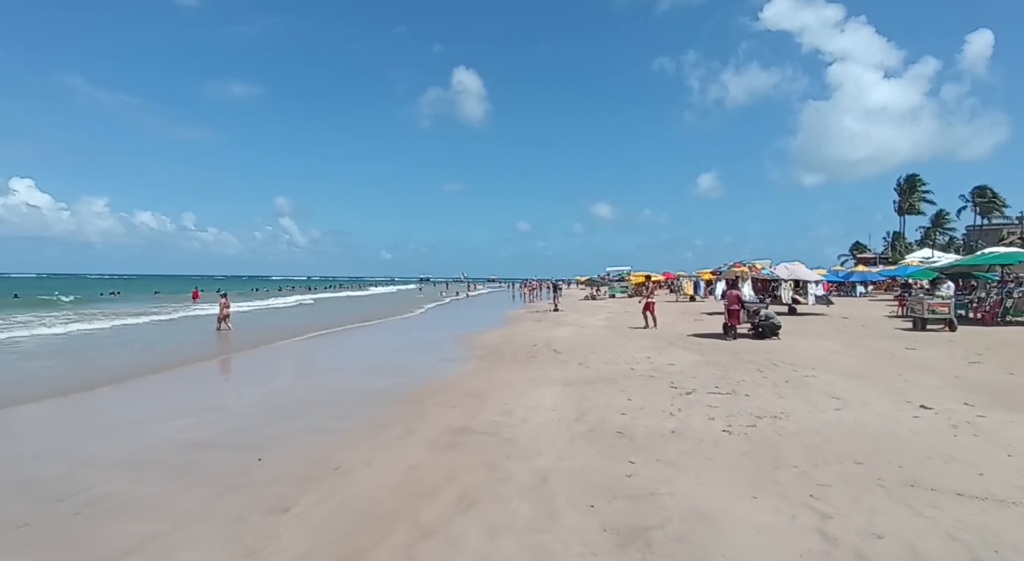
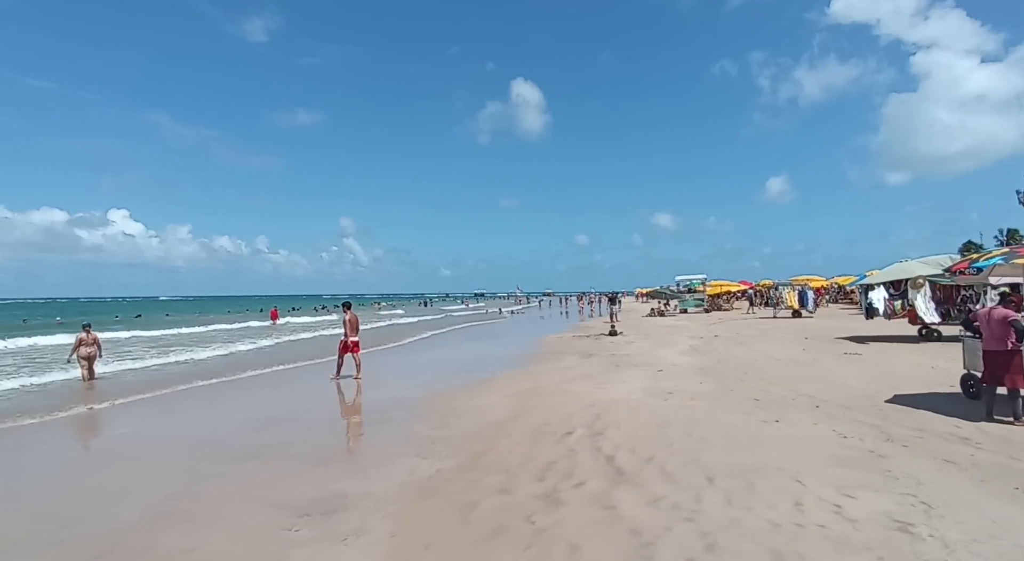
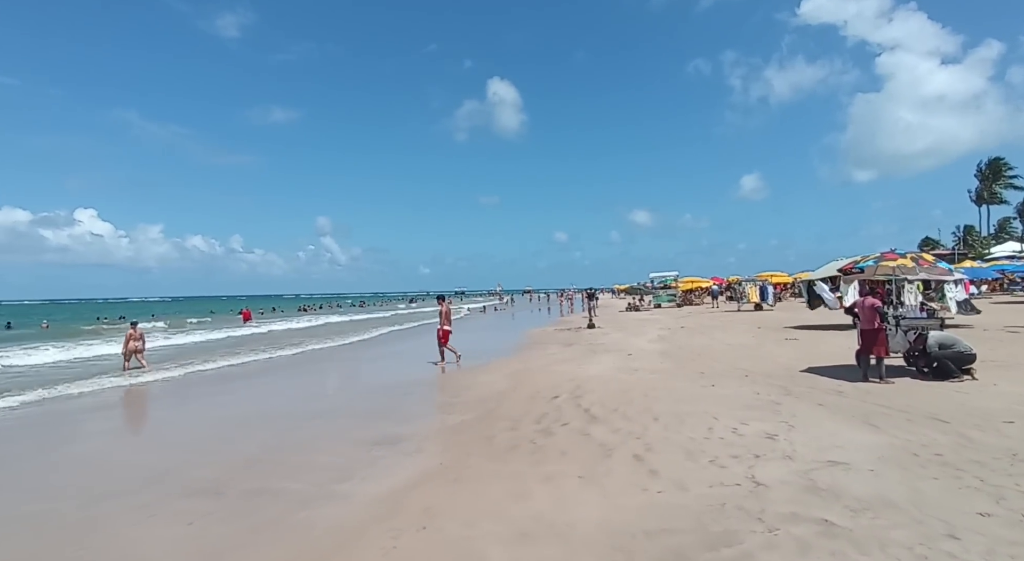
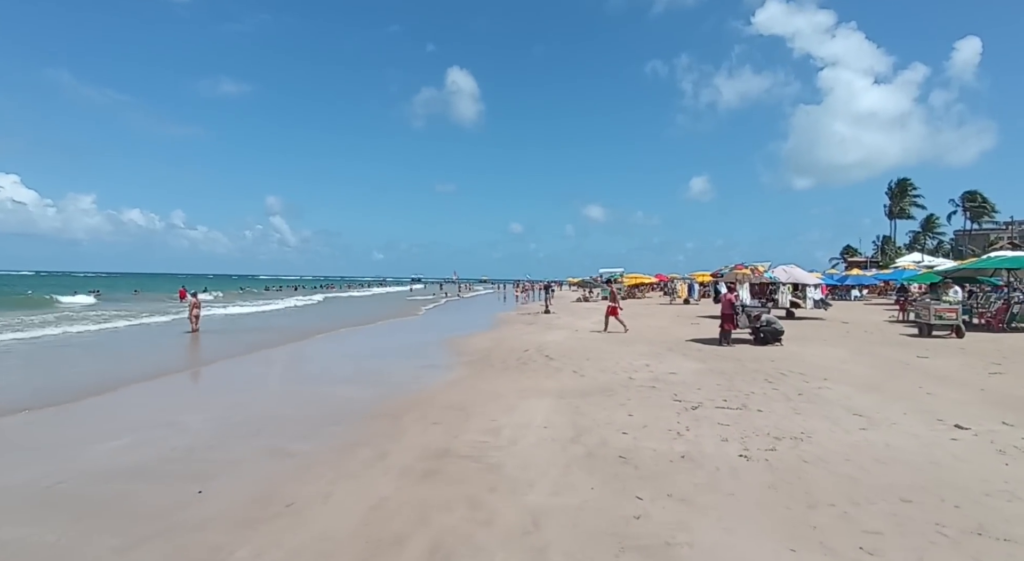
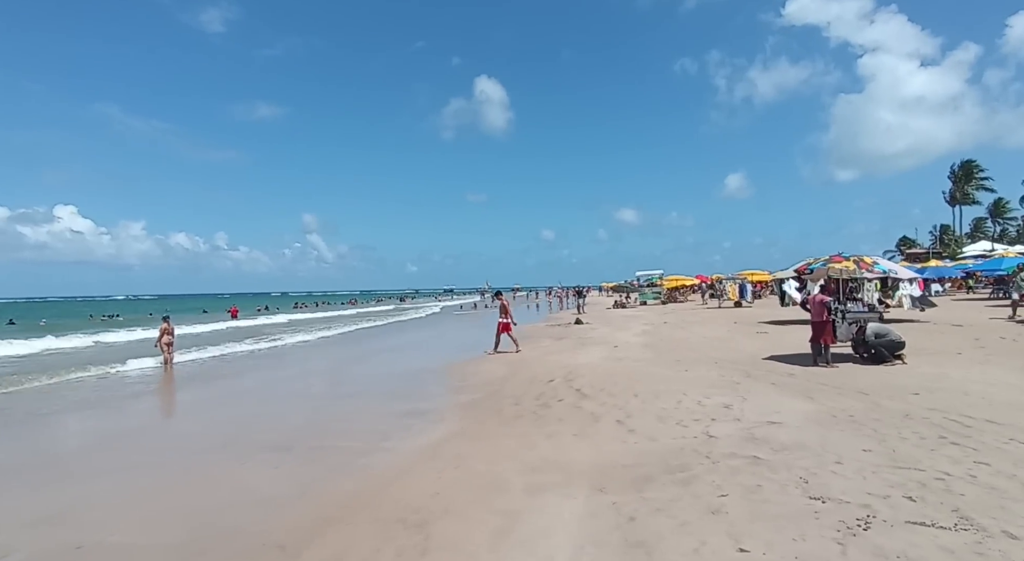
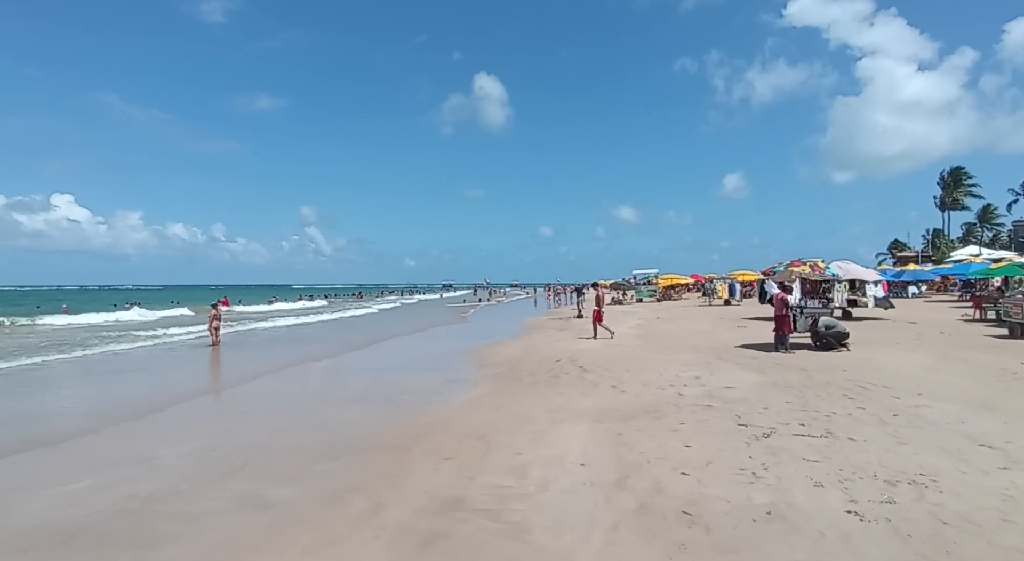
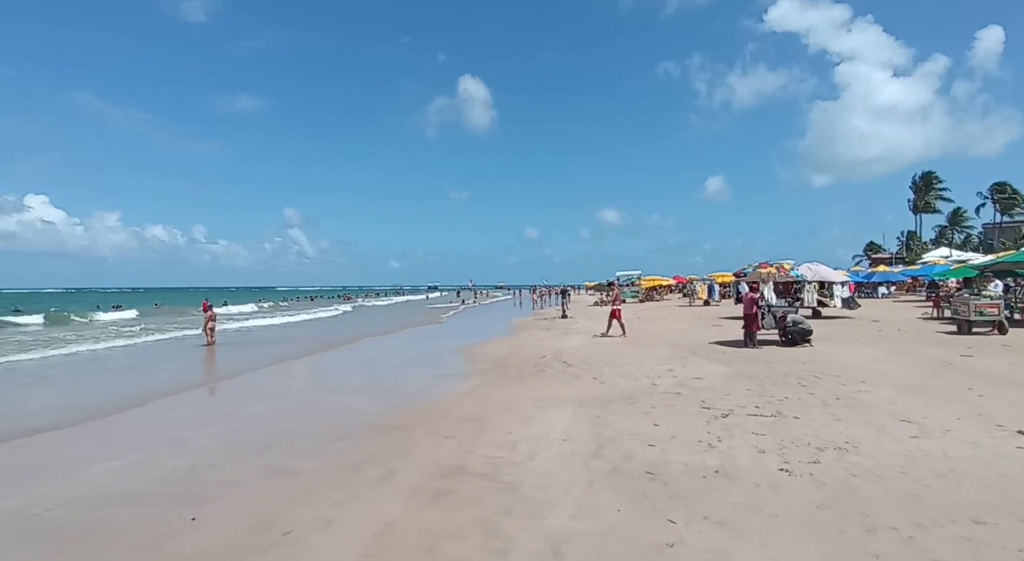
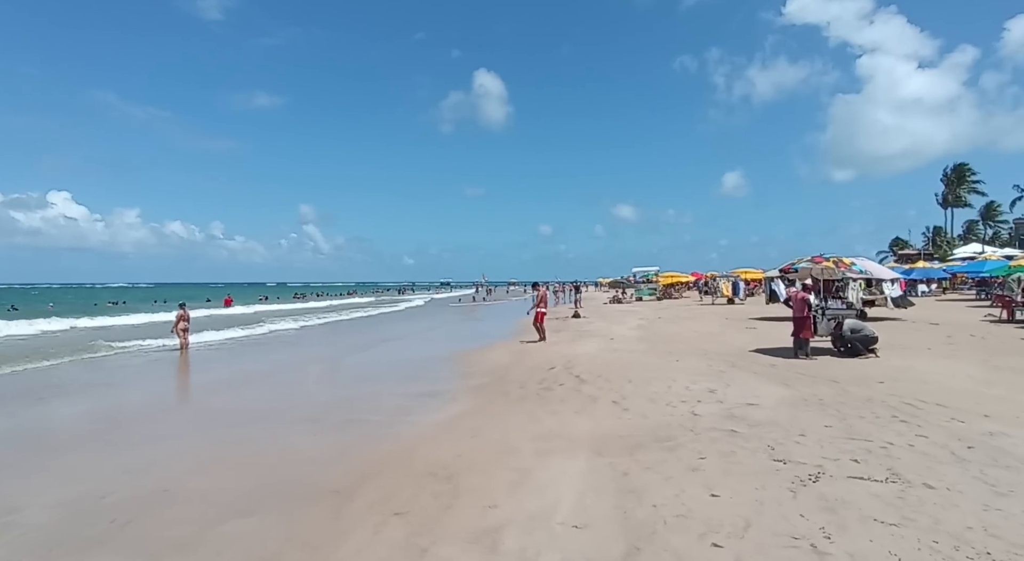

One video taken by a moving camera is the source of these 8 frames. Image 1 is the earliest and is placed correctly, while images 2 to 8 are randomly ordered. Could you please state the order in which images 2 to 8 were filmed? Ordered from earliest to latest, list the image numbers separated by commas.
4, 7, 6, 8, 5, 3, 2
